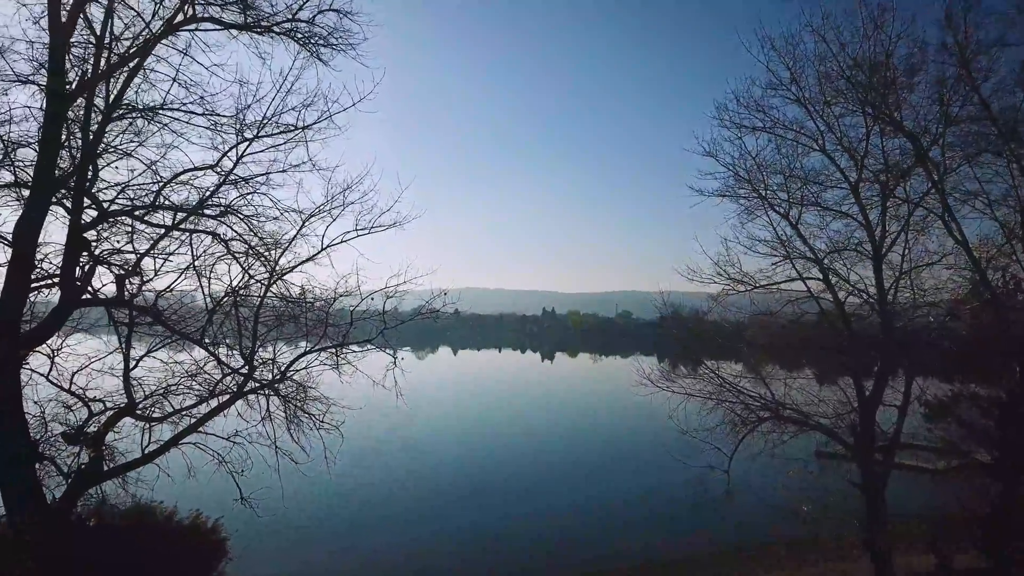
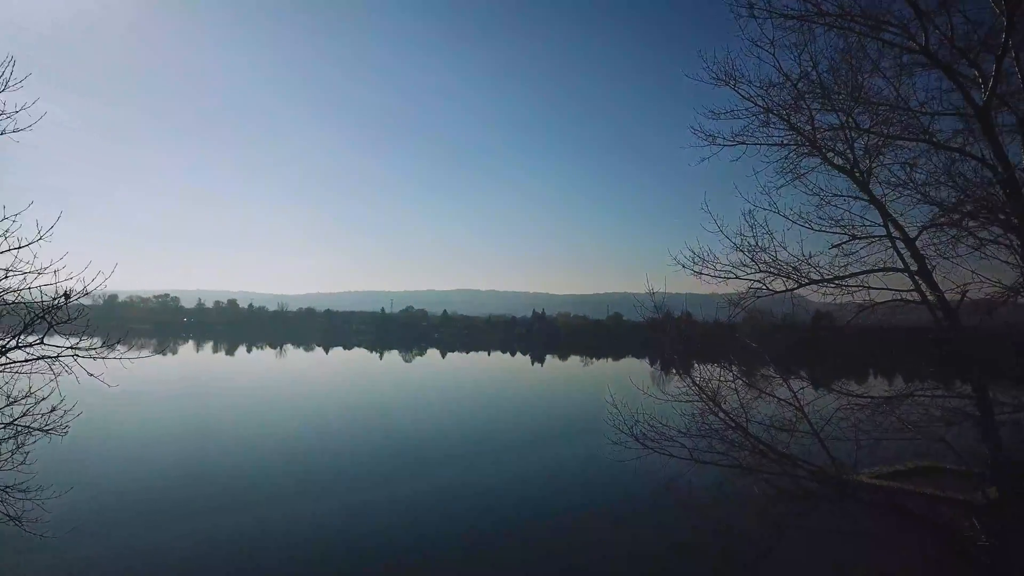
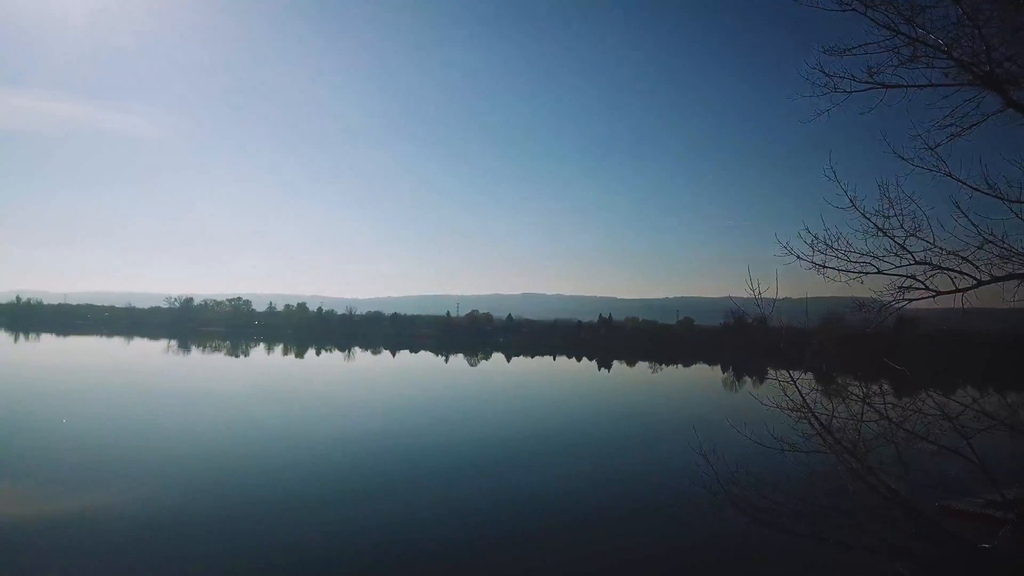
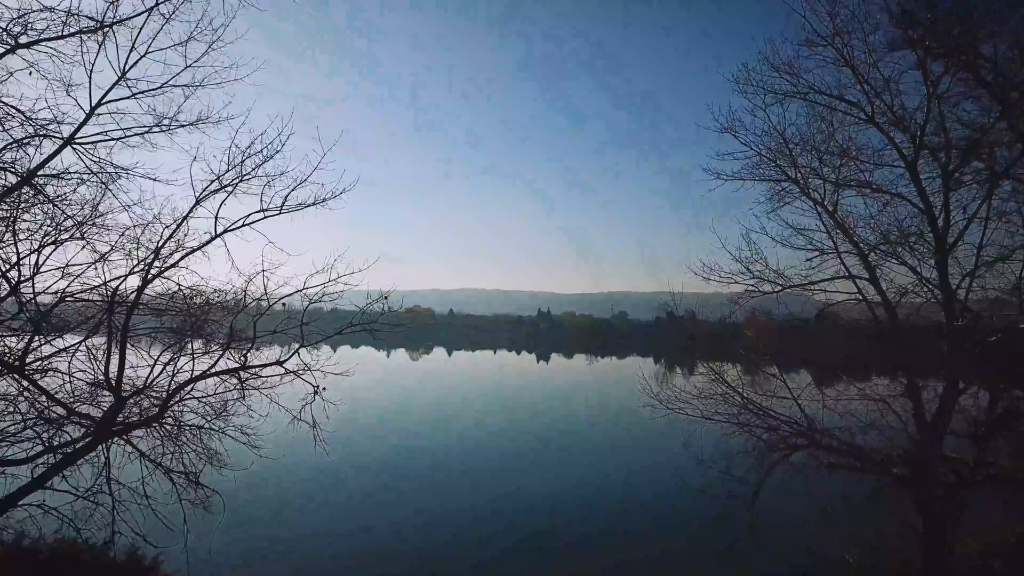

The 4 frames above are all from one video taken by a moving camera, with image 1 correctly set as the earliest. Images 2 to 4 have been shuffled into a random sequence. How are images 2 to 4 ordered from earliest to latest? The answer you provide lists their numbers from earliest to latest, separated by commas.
4, 2, 3
